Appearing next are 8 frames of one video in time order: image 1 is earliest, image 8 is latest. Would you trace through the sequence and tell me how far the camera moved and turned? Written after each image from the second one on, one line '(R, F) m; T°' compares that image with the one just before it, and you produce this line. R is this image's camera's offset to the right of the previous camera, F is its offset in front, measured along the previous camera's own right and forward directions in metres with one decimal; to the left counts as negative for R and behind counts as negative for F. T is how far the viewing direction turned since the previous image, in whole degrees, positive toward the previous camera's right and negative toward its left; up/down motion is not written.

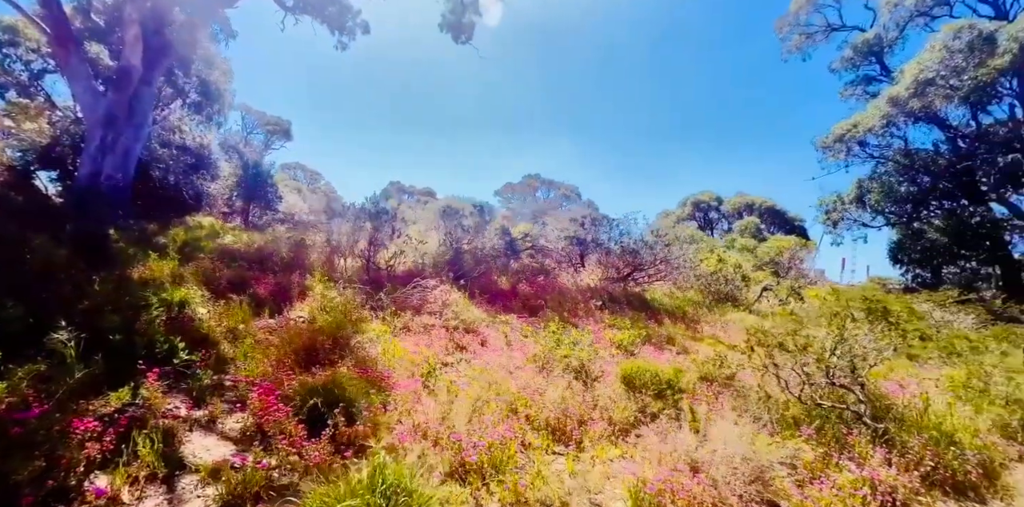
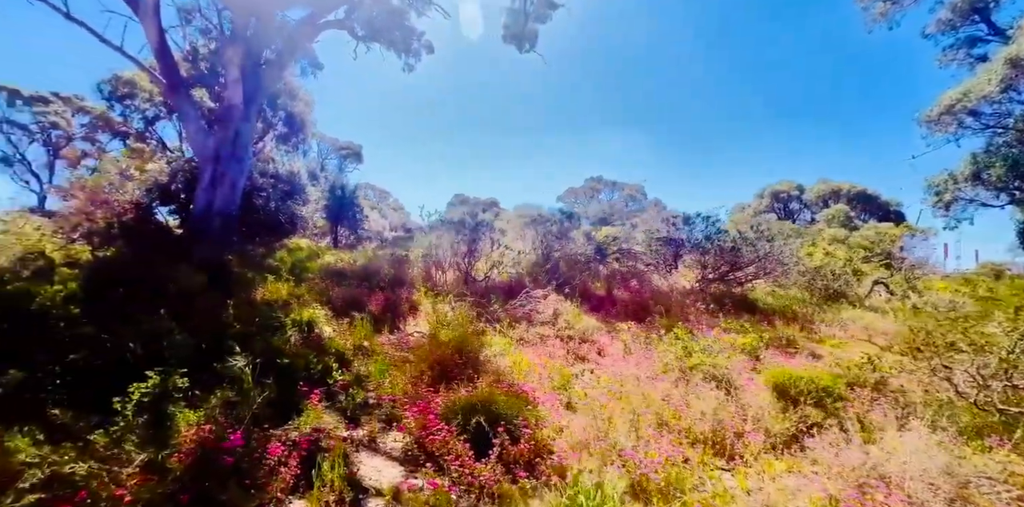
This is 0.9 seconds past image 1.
(-0.7, +0.2) m; -7°
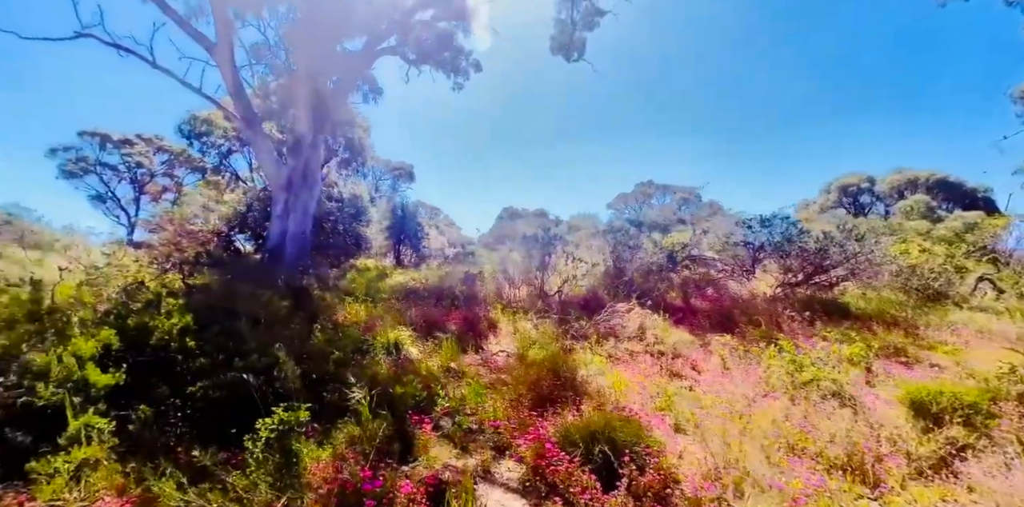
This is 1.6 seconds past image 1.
(-0.4, +0.2) m; -6°
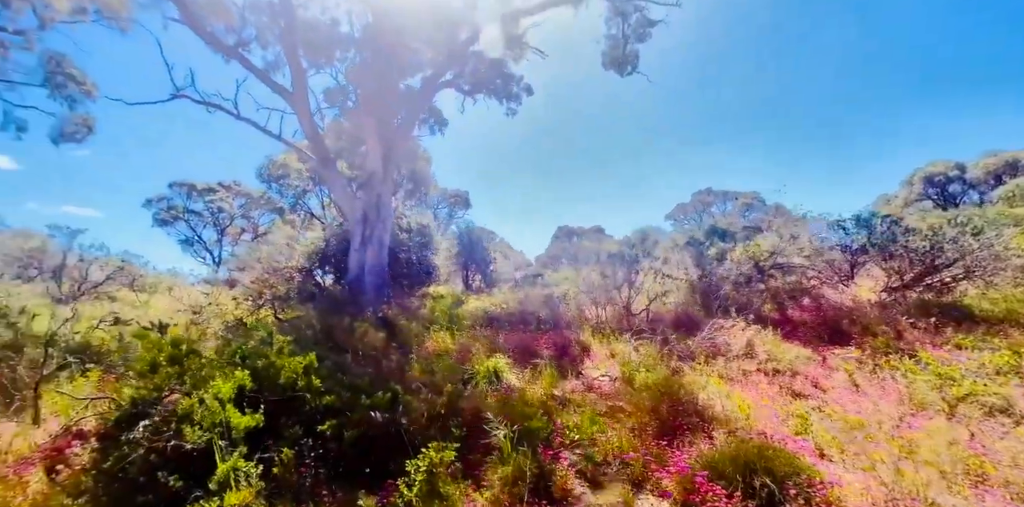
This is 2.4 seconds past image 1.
(-0.5, +0.1) m; -6°
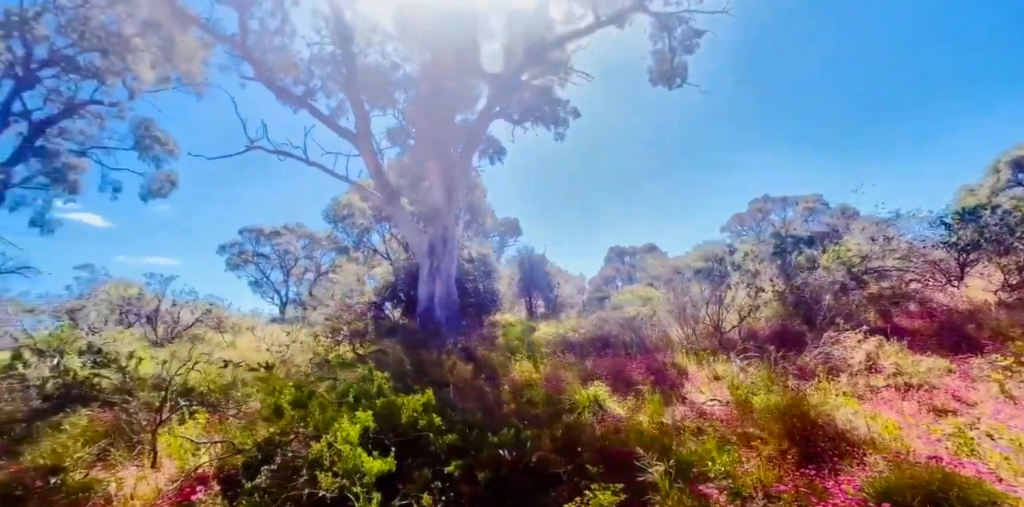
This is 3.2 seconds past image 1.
(-0.5, +0.1) m; -5°
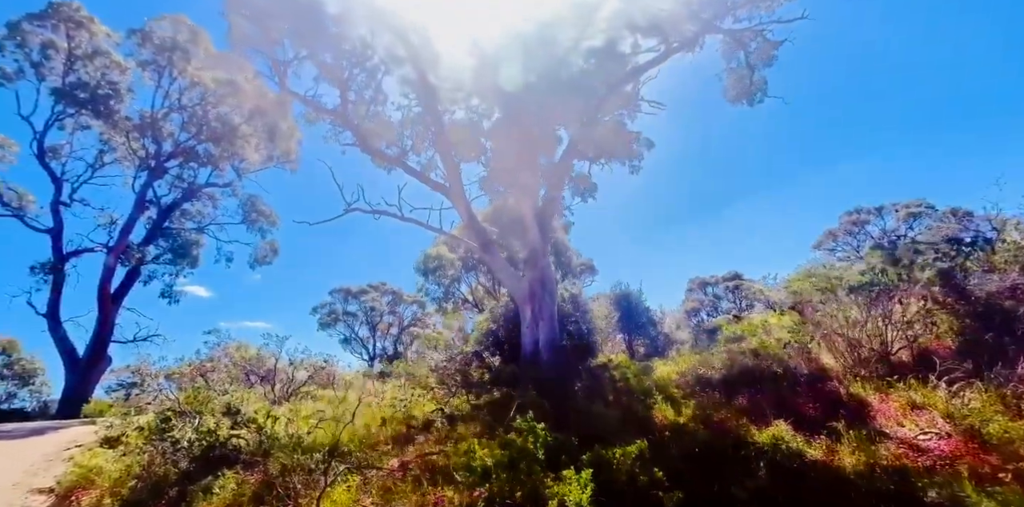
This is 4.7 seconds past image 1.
(-0.8, +0.3) m; -8°
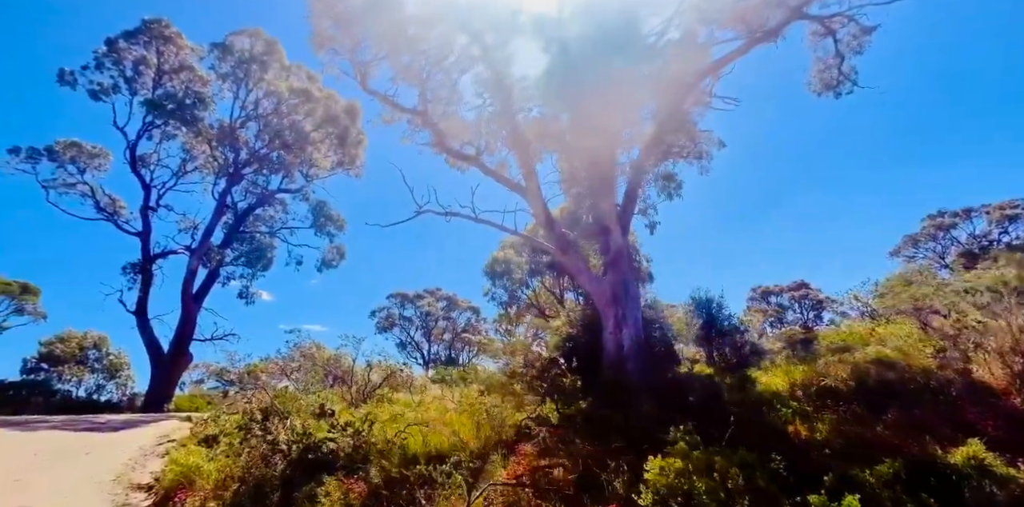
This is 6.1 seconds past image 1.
(-0.8, +0.4) m; -5°
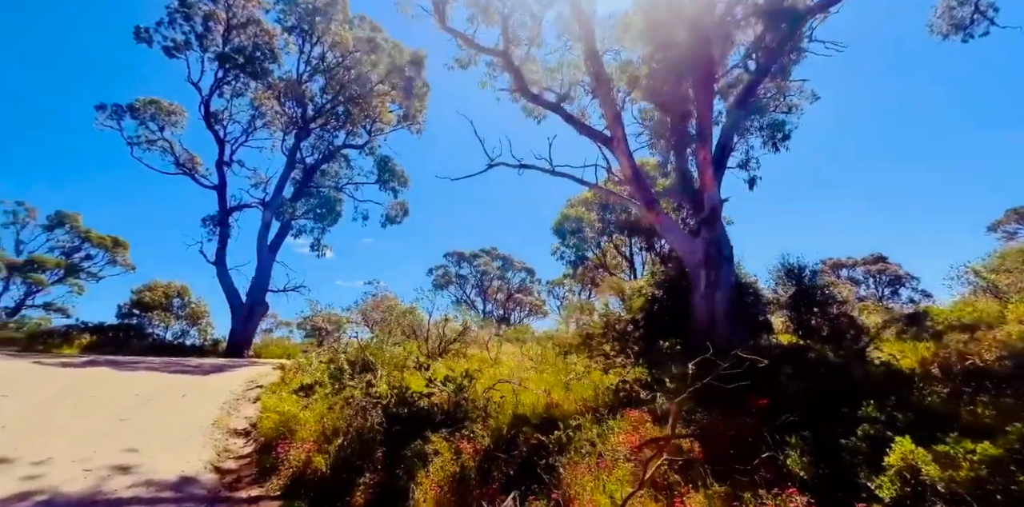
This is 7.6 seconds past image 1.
(-0.8, +0.6) m; -6°
